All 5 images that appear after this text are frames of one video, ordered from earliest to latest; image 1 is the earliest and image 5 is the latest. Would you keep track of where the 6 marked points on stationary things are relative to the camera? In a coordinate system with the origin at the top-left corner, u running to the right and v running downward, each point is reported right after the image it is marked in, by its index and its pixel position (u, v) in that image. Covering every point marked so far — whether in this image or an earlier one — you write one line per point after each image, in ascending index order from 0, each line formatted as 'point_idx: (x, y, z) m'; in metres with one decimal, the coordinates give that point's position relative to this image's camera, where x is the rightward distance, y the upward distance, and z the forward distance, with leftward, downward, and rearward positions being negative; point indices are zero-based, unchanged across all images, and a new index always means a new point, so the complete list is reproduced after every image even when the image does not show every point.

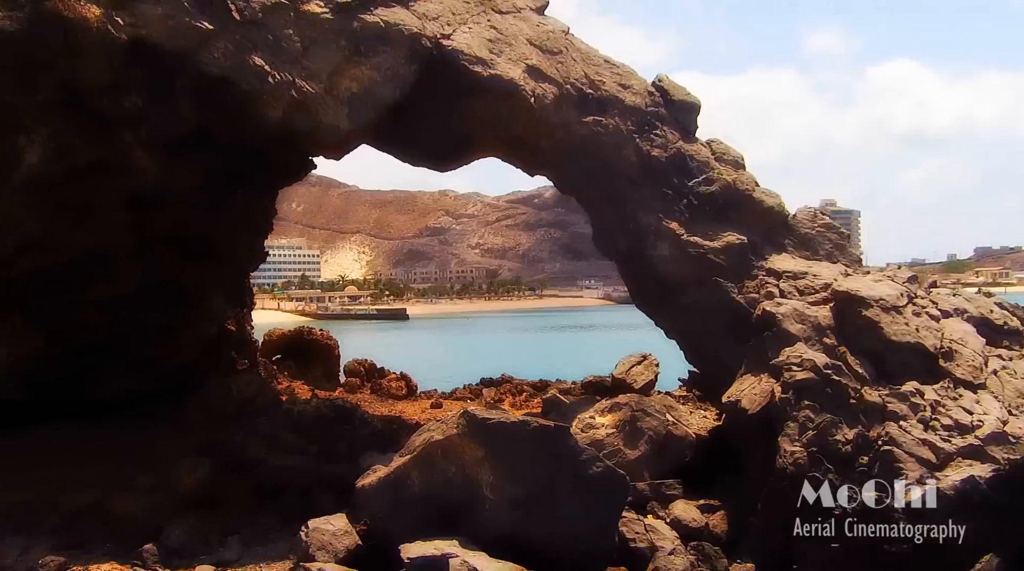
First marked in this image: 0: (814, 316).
0: (+2.9, -0.3, +8.3) m
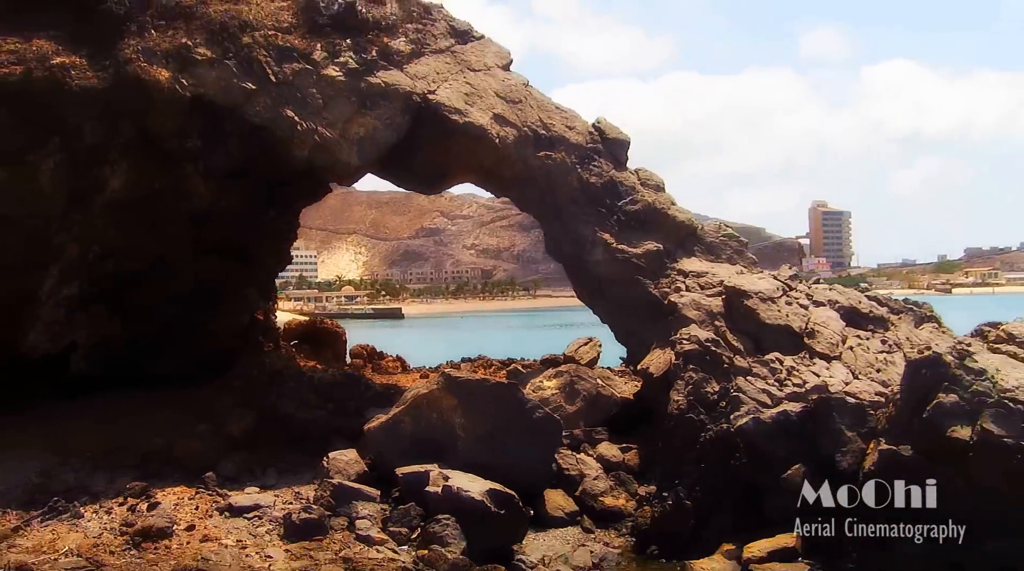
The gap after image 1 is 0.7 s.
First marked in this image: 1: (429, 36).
0: (+2.5, -0.2, +11.0) m
1: (-1.3, +3.8, +13.0) m
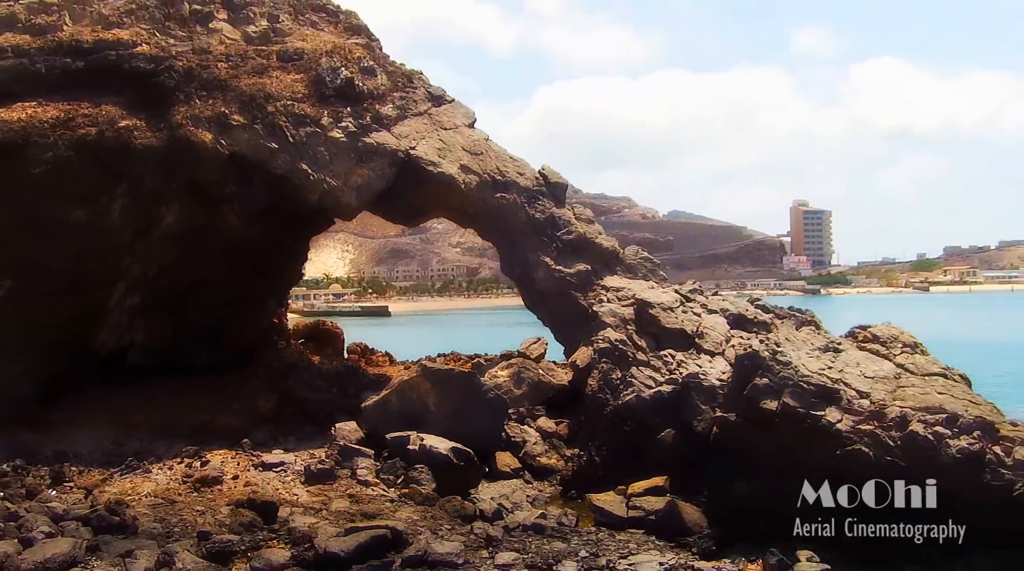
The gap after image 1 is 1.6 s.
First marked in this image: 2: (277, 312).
0: (+1.9, -0.5, +14.5) m
1: (-2.0, +3.5, +16.4) m
2: (-5.1, -0.6, +18.1) m
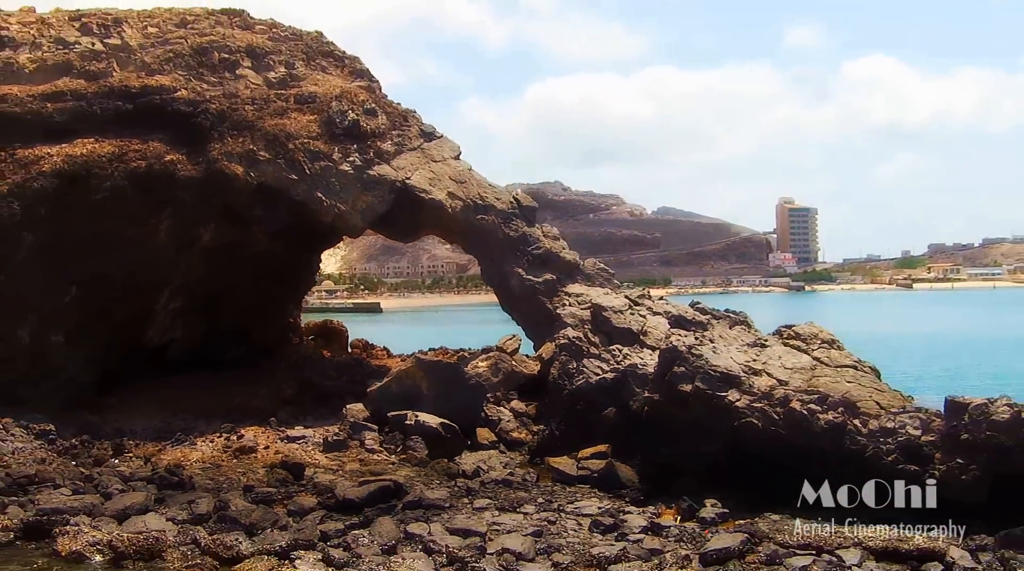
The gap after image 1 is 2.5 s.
0: (+1.4, -0.6, +17.7) m
1: (-2.4, +3.4, +19.5) m
2: (-5.6, -0.7, +21.2) m
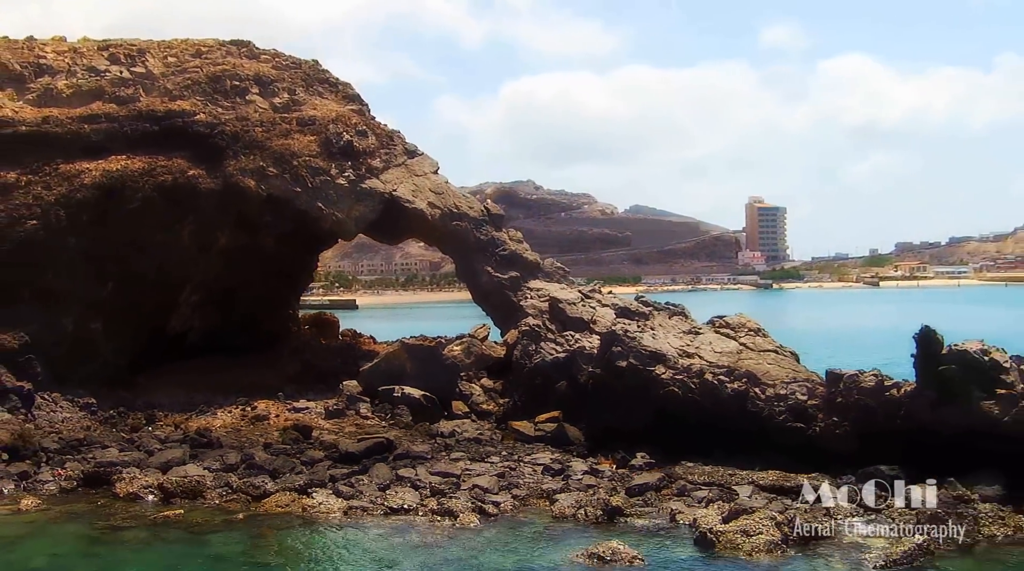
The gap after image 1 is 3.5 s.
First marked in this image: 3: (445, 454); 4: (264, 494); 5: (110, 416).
0: (+0.7, -0.5, +21.1) m
1: (-3.2, +3.5, +22.8) m
2: (-6.4, -0.6, +24.4) m
3: (-1.3, -3.3, +16.6) m
4: (-4.4, -3.7, +15.0) m
5: (-9.0, -2.9, +19.1) m
